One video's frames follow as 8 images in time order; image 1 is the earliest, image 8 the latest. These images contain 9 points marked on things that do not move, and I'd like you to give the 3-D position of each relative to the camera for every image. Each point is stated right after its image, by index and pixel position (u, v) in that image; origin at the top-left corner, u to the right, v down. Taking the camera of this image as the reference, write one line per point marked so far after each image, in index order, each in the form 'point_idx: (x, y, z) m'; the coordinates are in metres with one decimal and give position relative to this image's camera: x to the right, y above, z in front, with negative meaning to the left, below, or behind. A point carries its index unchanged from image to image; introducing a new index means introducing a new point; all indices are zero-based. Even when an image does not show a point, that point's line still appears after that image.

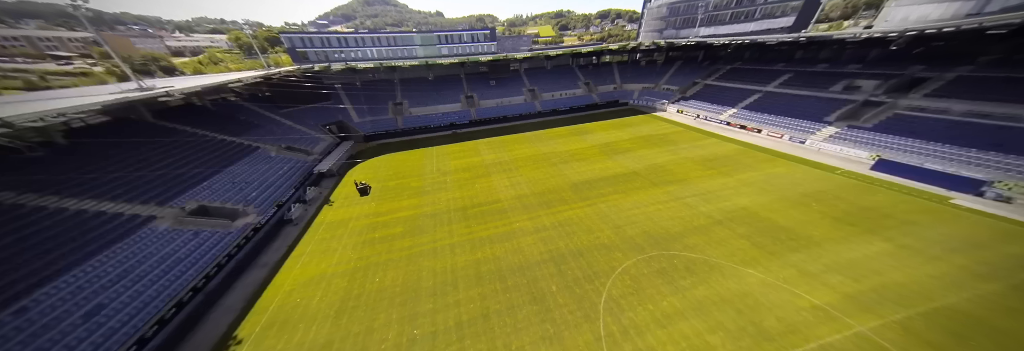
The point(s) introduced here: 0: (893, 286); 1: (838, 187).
0: (+14.2, -4.3, +8.2) m
1: (+20.3, -1.0, +13.4) m
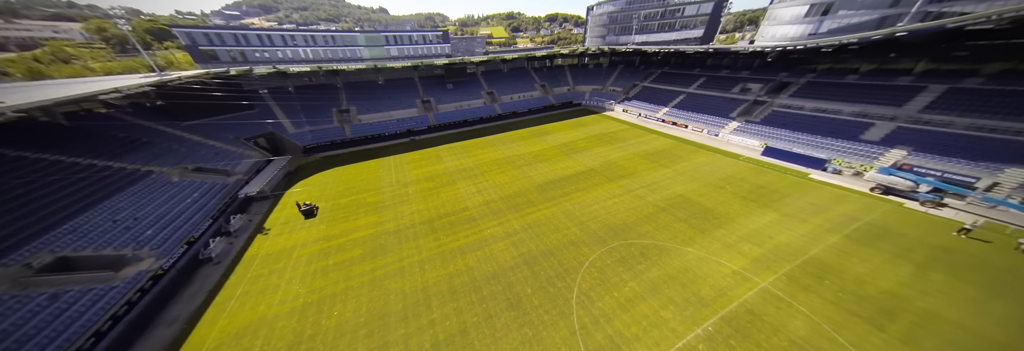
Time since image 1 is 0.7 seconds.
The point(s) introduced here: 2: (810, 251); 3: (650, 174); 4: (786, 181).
0: (+13.2, -3.6, +10.8) m
1: (+18.0, +0.2, +17.0) m
2: (+14.3, -3.6, +10.5) m
3: (+10.8, -0.2, +17.1) m
4: (+19.7, -0.5, +15.5) m
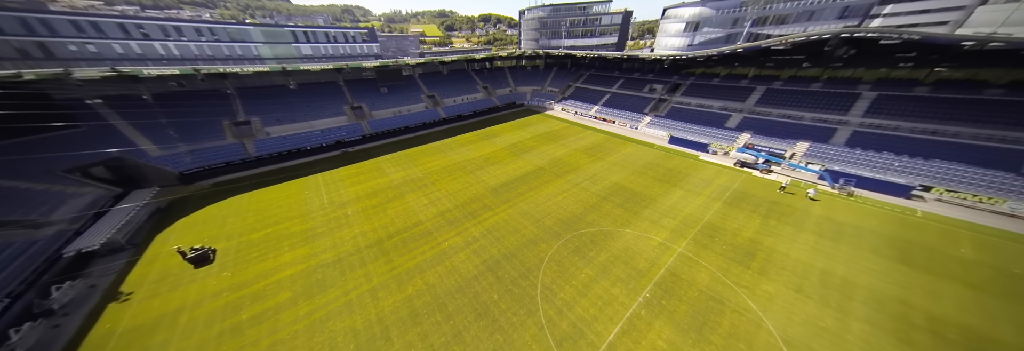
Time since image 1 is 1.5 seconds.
0: (+11.0, -2.6, +13.8) m
1: (+13.7, +1.6, +20.9) m
2: (+12.1, -2.6, +13.8) m
3: (+6.8, +0.6, +19.2) m
4: (+15.8, +1.0, +19.9) m
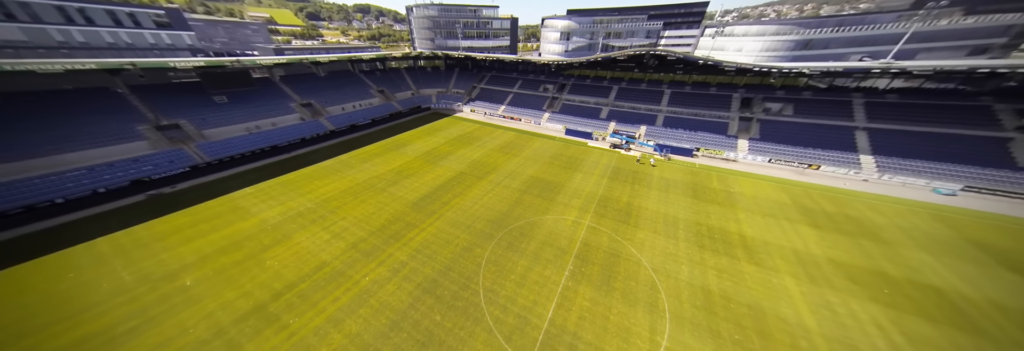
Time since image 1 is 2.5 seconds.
0: (+5.9, -1.5, +17.2) m
1: (+5.0, +3.0, +24.6) m
2: (+6.9, -1.3, +17.5) m
3: (-0.5, +1.0, +20.4) m
4: (+7.3, +2.8, +24.4) m
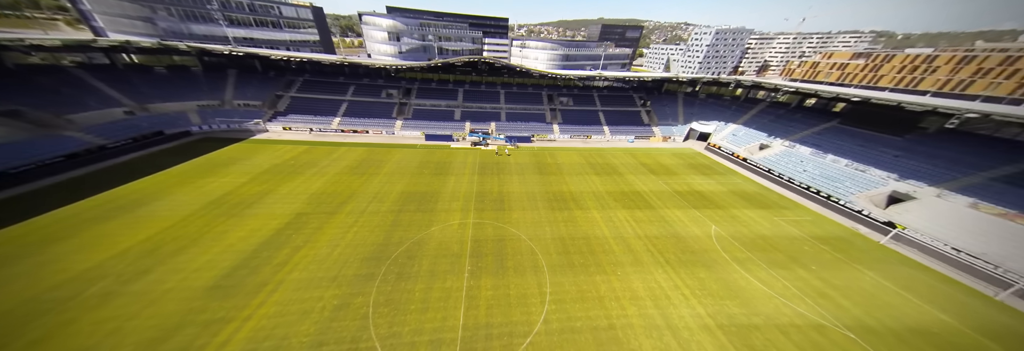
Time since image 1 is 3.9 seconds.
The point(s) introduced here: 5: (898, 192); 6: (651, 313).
0: (-3.7, -1.4, +17.8) m
1: (-9.6, +2.0, +23.1) m
2: (-3.2, -1.0, +18.6) m
3: (-11.2, -0.9, +16.8) m
4: (-7.6, +2.4, +24.3) m
5: (+29.7, -1.6, +18.0) m
6: (+6.1, -6.3, +10.6) m
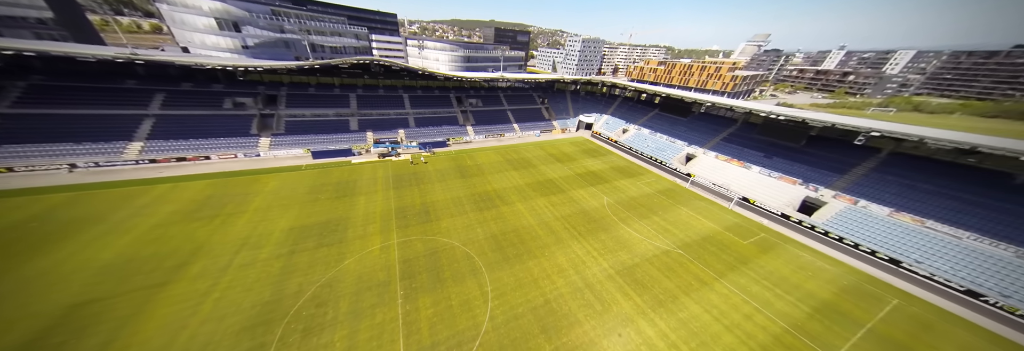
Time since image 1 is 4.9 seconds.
0: (-9.1, -2.6, +15.5) m
1: (-17.0, -0.3, +18.2) m
2: (-8.9, -2.2, +16.5) m
3: (-15.6, -3.3, +11.8) m
4: (-15.6, +0.4, +20.0) m
5: (+21.5, +2.6, +27.8) m
6: (+3.3, -5.7, +12.5) m
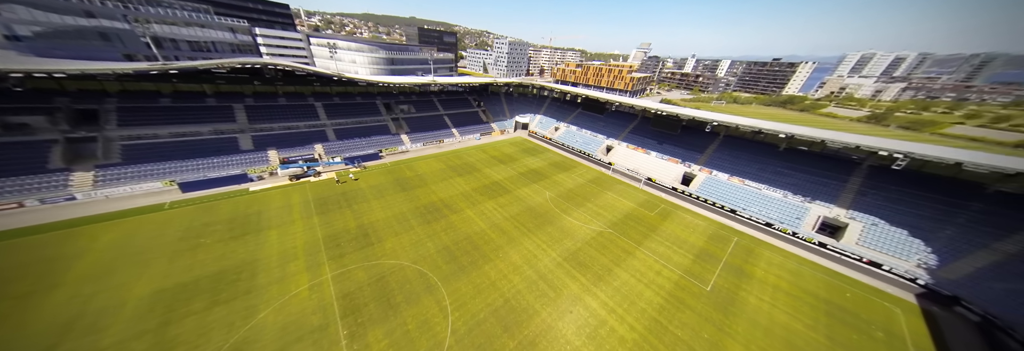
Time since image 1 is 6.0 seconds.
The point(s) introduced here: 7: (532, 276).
0: (-11.9, -4.1, +12.8) m
1: (-20.5, -2.6, +13.2) m
2: (-12.1, -3.6, +13.8) m
3: (-17.1, -5.5, +7.5) m
4: (-19.8, -1.8, +15.3) m
5: (+13.3, +4.6, +32.9) m
6: (+1.0, -5.8, +13.6) m
7: (+1.3, -5.9, +13.5) m
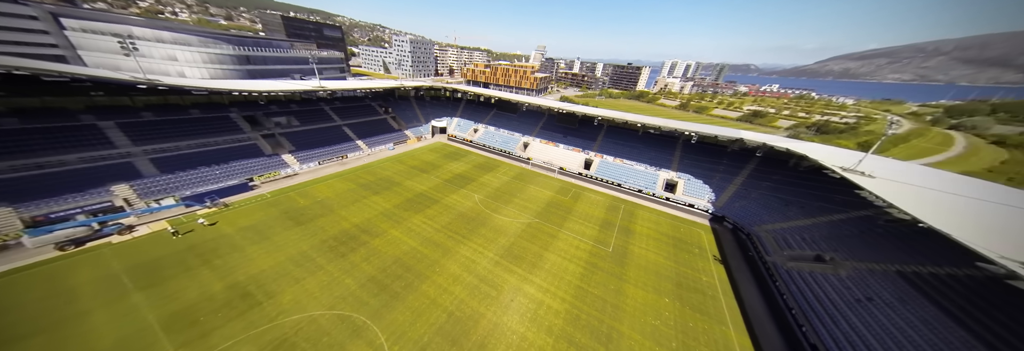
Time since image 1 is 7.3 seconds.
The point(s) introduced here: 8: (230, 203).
0: (-14.3, -6.4, +8.2) m
1: (-22.5, -6.0, +5.4) m
2: (-14.9, -5.9, +9.0) m
3: (-17.0, -8.5, +1.5) m
4: (-22.7, -5.1, +7.5) m
5: (+0.9, +5.9, +35.3) m
6: (-2.3, -6.4, +13.6) m
7: (-2.1, -6.4, +13.6) m
8: (-21.9, -1.3, +16.1) m
